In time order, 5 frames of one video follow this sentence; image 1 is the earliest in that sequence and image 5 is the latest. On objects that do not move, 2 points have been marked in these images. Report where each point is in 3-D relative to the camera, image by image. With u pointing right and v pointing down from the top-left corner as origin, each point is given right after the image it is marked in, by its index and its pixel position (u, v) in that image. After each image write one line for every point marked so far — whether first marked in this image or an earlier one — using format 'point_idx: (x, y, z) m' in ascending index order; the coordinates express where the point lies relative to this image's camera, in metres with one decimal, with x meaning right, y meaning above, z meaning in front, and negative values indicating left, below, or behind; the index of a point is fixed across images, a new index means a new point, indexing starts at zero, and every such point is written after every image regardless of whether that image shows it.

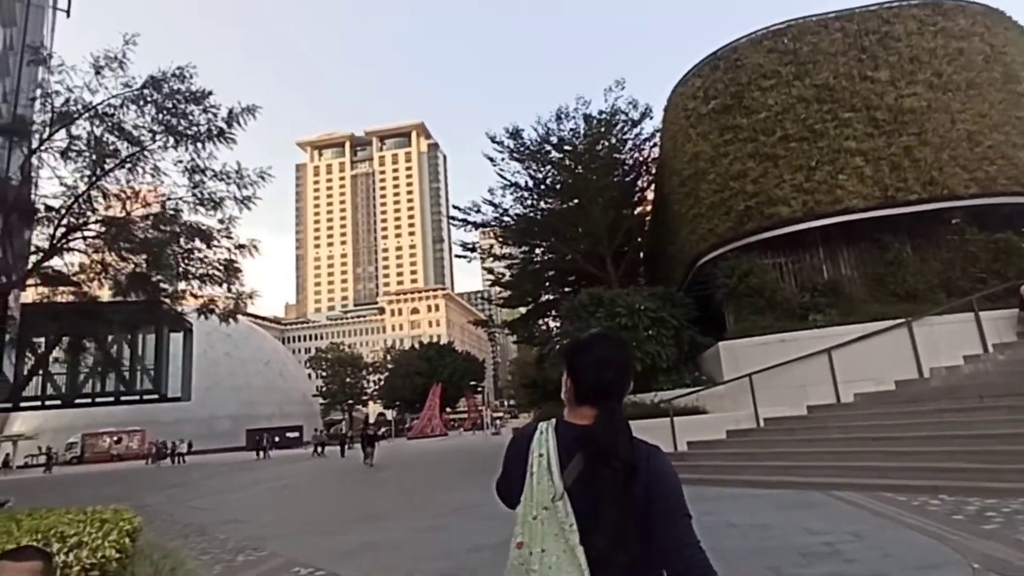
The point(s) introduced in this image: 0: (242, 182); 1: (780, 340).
0: (-5.2, +2.1, +11.4) m
1: (+5.7, -1.1, +12.7) m
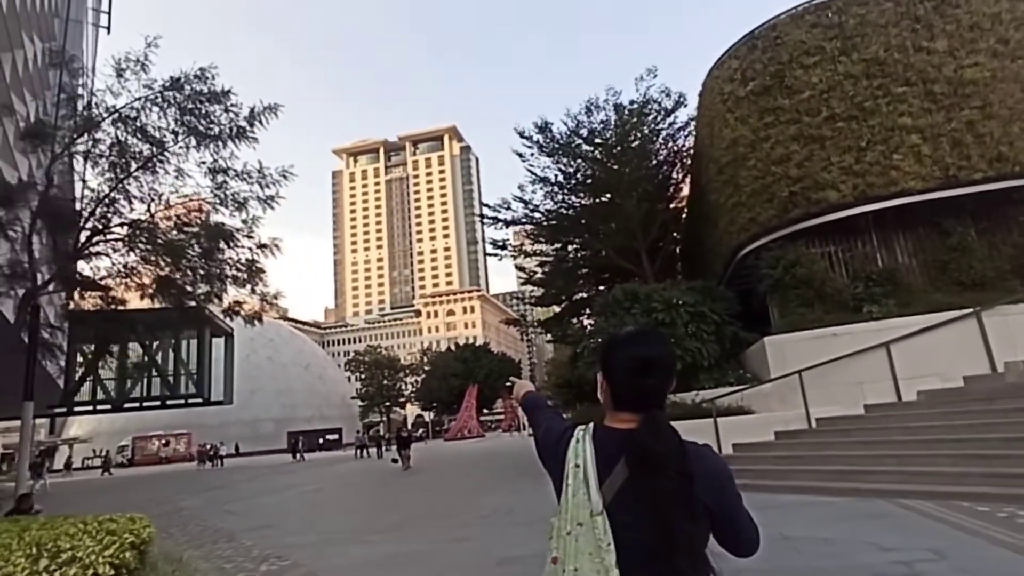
0: (-4.6, +2.0, +11.2) m
1: (+6.3, -0.9, +11.8) m
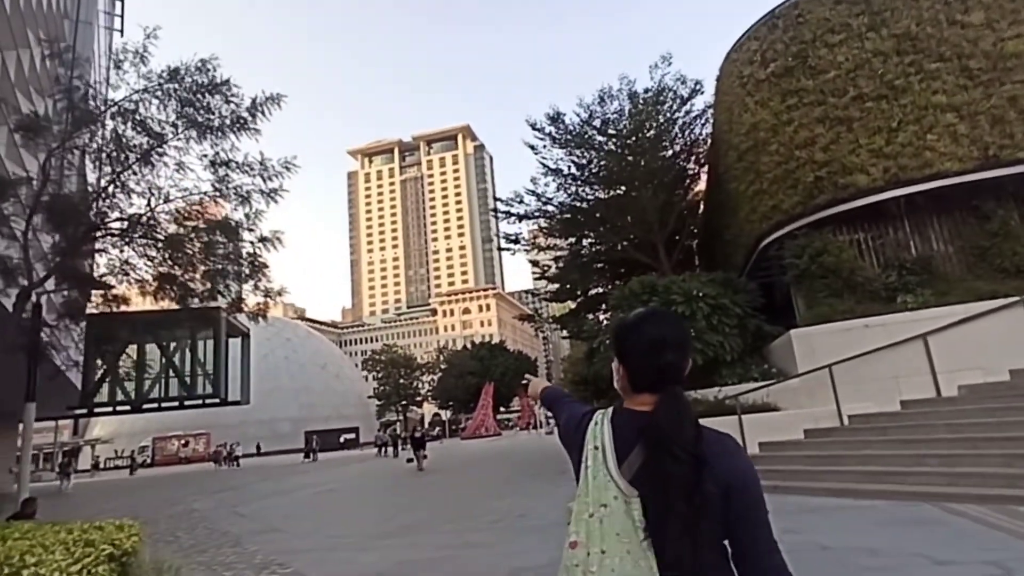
0: (-4.5, +2.1, +10.9) m
1: (+6.5, -0.7, +11.2) m
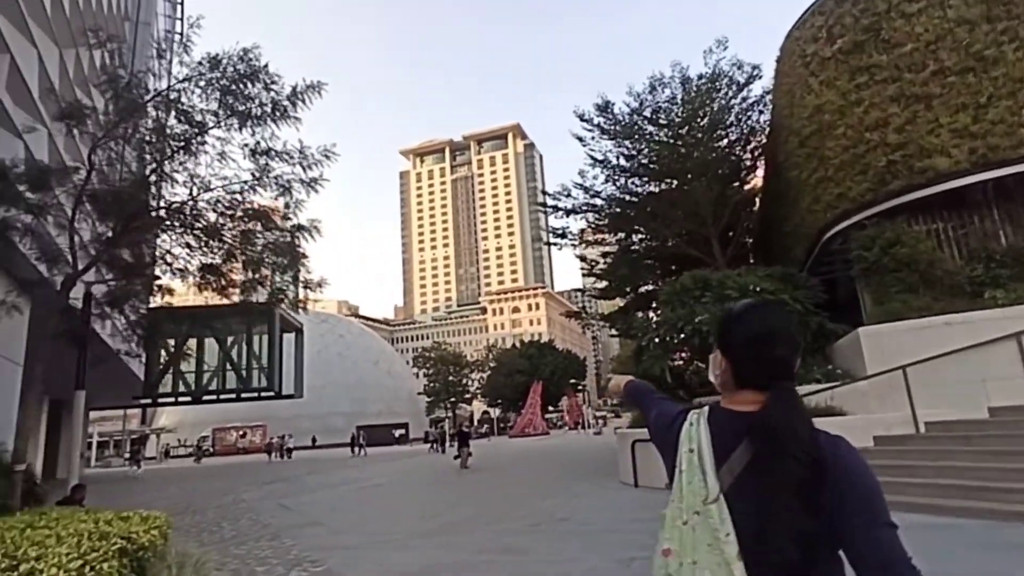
0: (-3.7, +2.3, +10.7) m
1: (+7.3, -0.6, +10.1) m
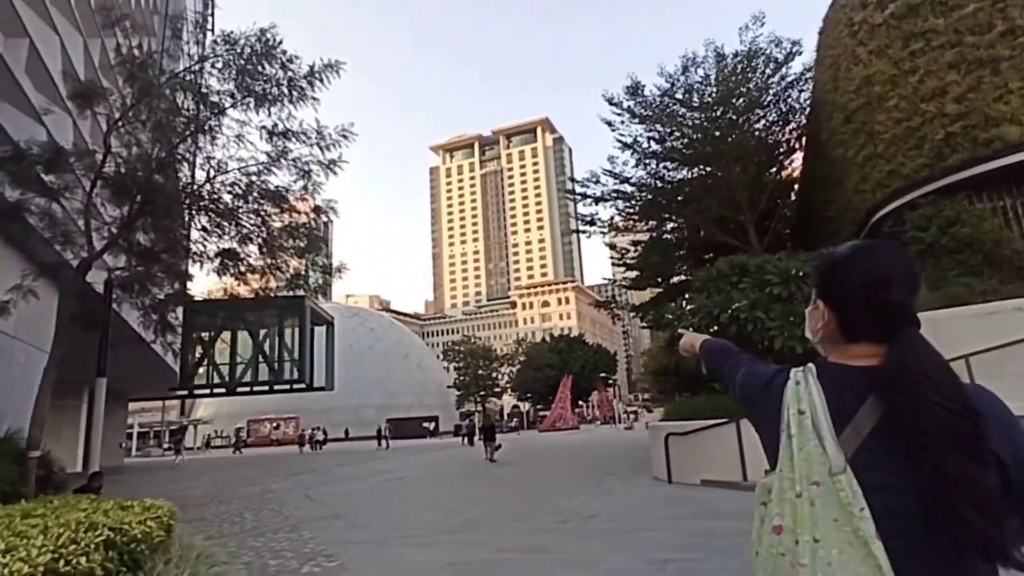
0: (-3.3, +2.5, +10.4) m
1: (+7.7, -0.3, +9.3) m
